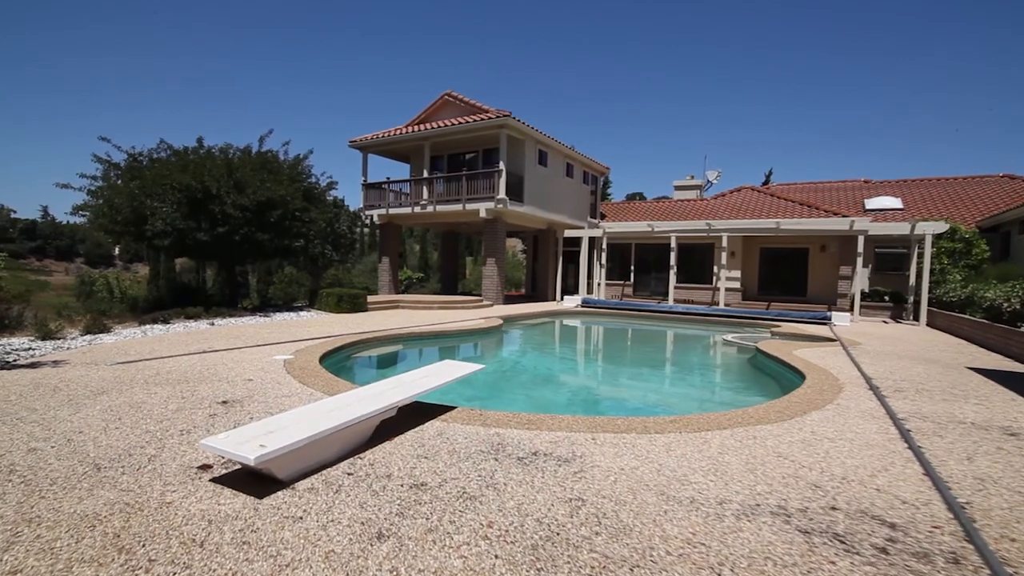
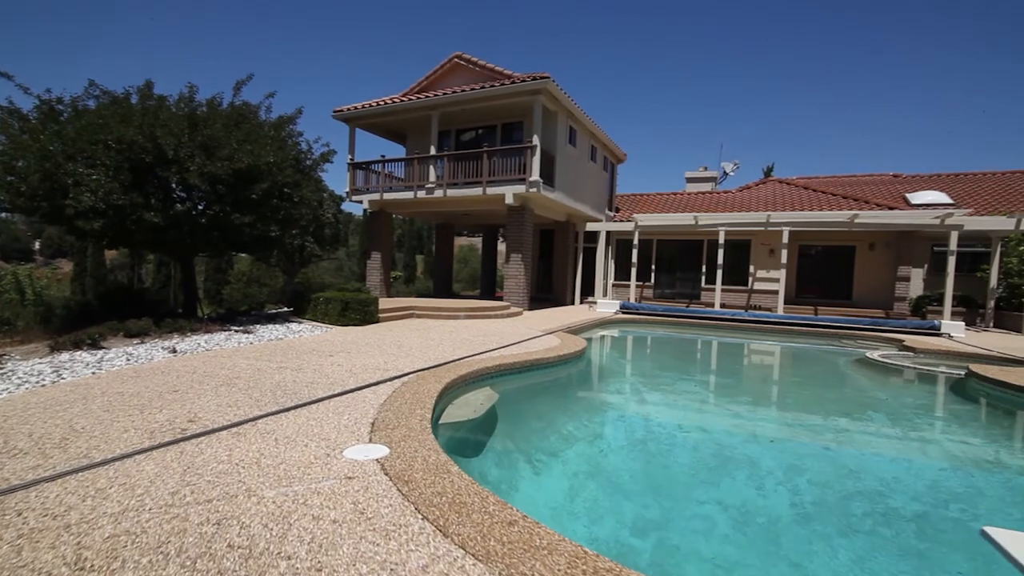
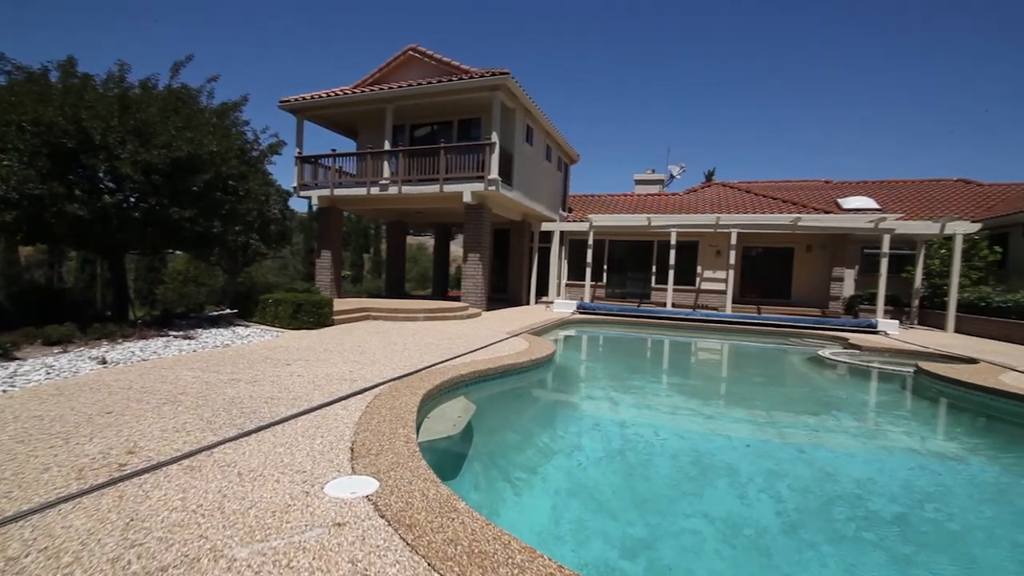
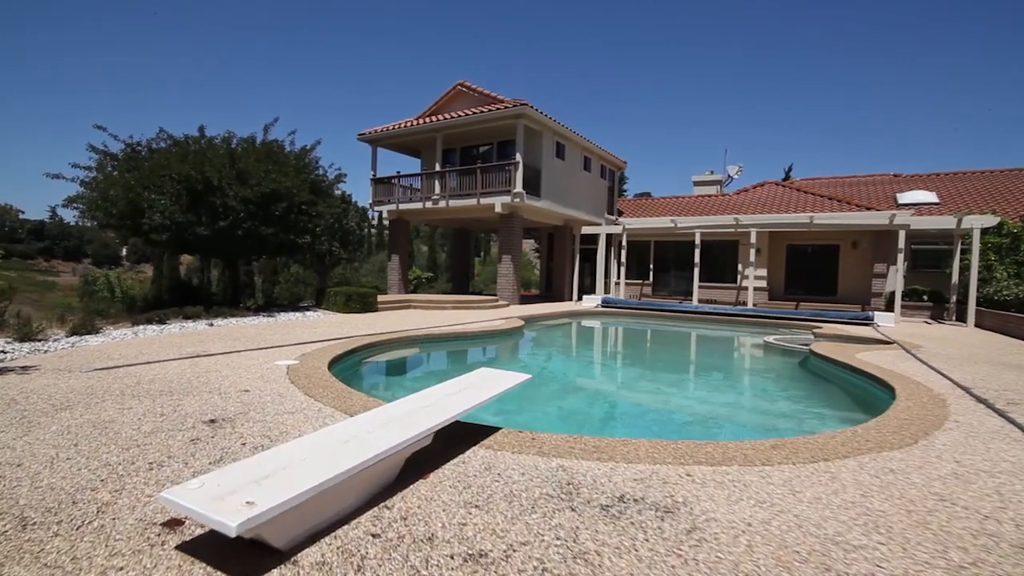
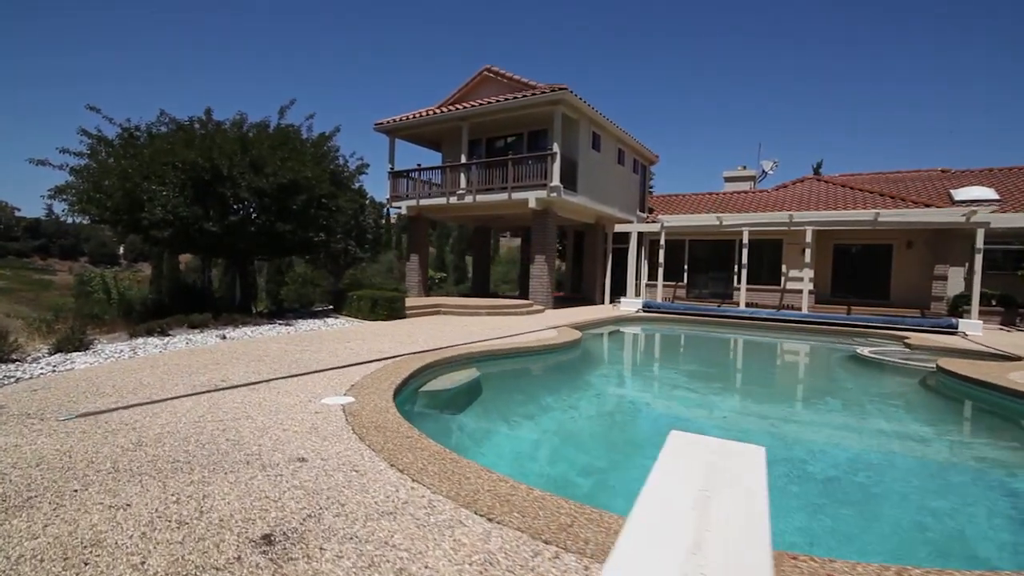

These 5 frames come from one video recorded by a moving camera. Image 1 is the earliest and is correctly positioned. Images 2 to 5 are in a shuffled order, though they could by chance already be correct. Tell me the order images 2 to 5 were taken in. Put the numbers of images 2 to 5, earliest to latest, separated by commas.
4, 5, 2, 3
